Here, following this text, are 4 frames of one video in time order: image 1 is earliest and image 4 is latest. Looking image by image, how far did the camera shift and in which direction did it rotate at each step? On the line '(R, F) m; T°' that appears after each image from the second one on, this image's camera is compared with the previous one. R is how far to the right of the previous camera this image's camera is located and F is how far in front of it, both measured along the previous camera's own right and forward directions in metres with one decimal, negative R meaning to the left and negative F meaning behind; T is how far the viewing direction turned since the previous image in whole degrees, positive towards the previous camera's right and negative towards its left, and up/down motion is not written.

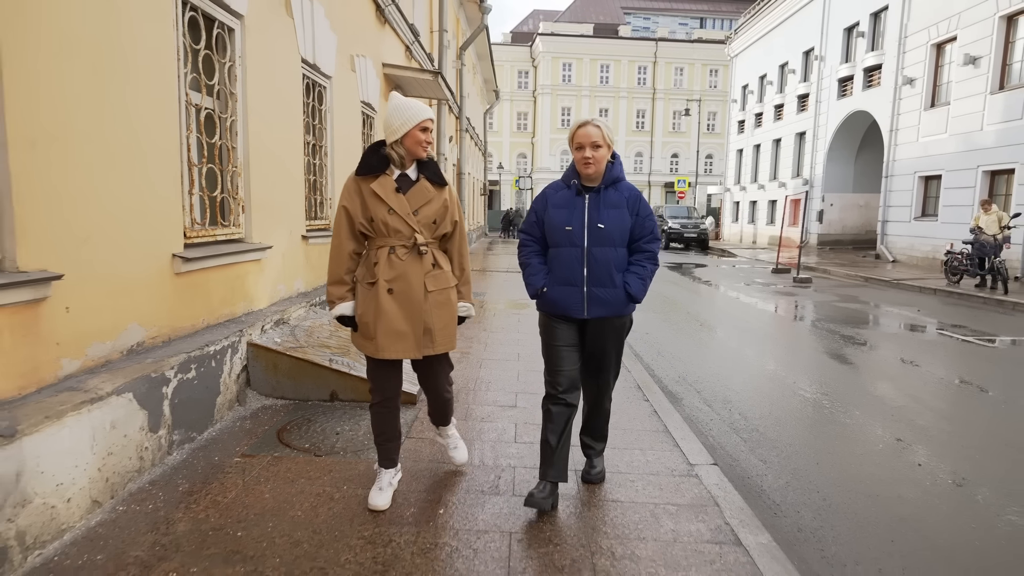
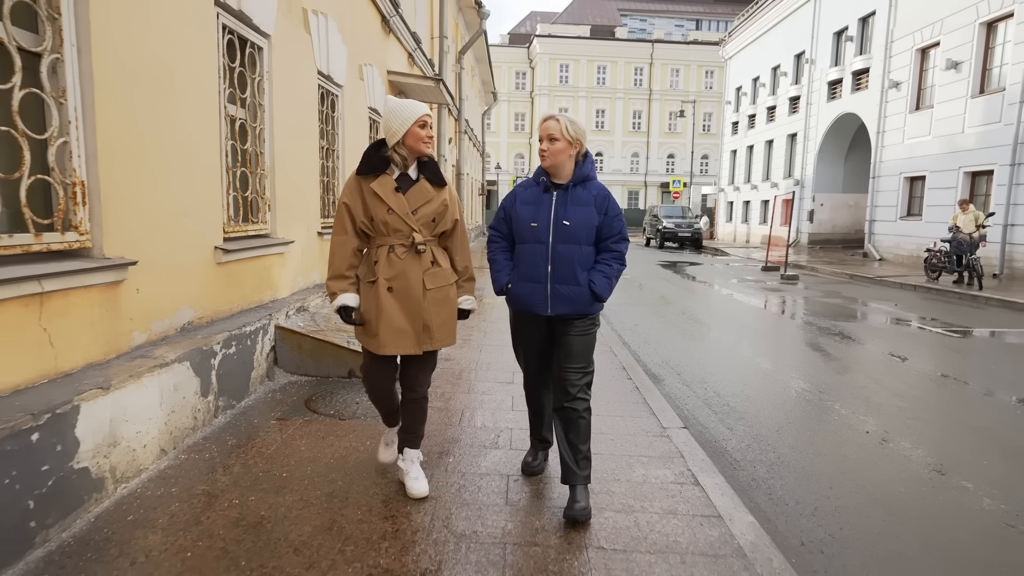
(0.0, -0.5) m; 0°
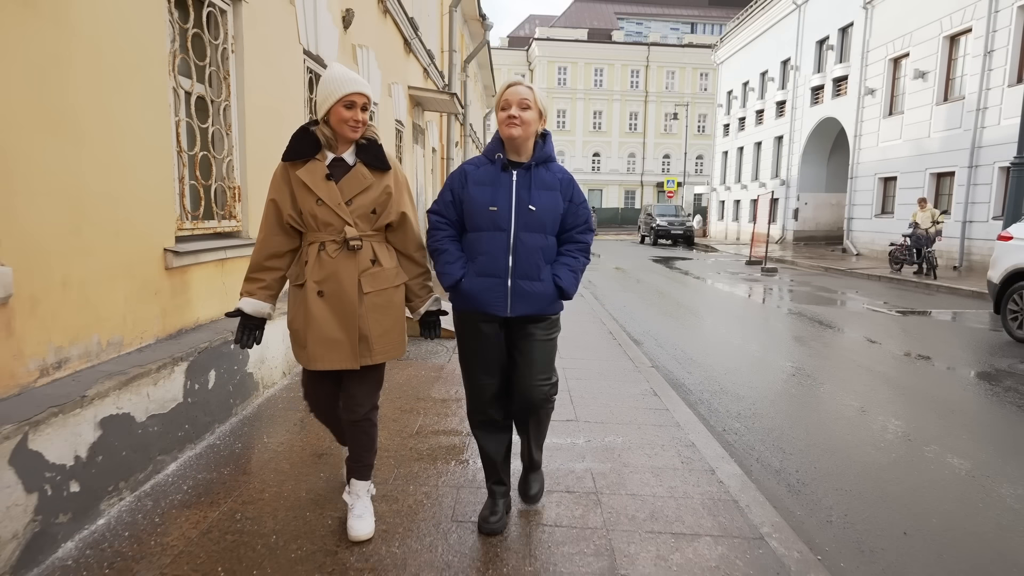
(-0.1, -1.4) m; 0°
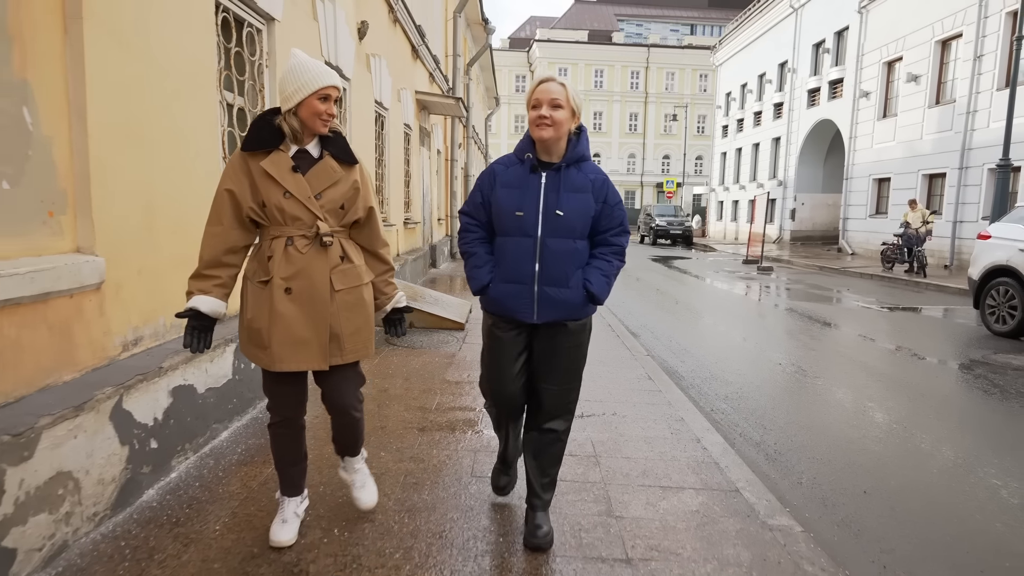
(-0.1, -0.4) m; 0°
